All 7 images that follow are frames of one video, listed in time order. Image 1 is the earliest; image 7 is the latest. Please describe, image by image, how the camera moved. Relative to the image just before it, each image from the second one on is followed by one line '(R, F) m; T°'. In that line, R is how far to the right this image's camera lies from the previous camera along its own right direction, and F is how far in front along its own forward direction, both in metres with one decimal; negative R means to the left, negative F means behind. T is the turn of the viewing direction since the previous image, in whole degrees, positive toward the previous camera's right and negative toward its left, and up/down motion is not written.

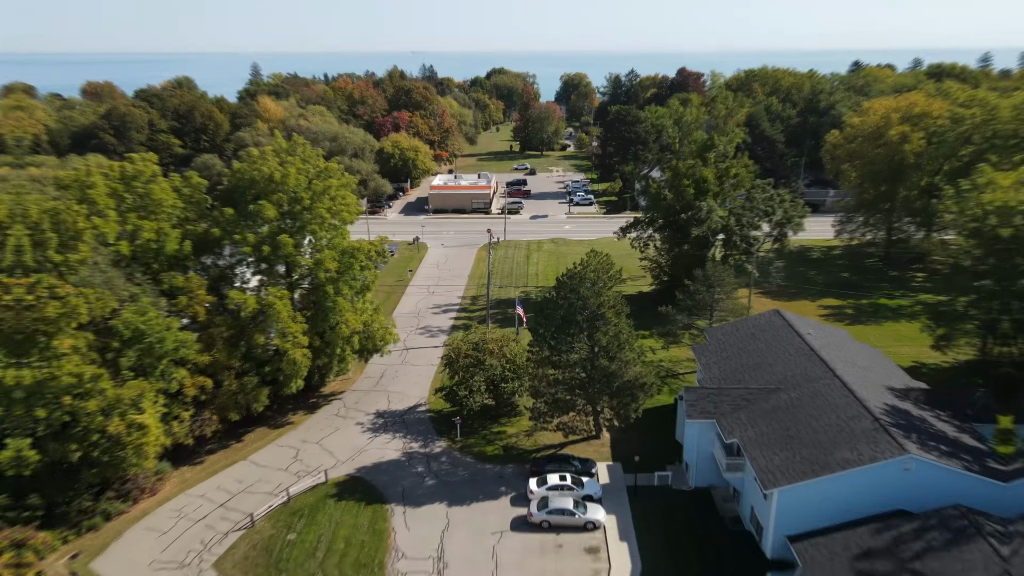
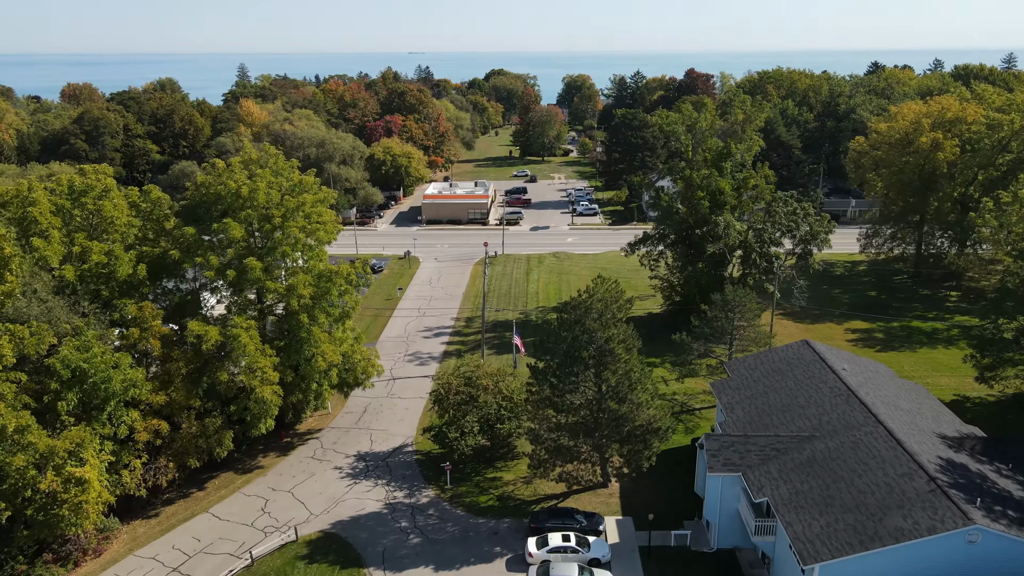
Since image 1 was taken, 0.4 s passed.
(+0.2, +3.2) m; 0°
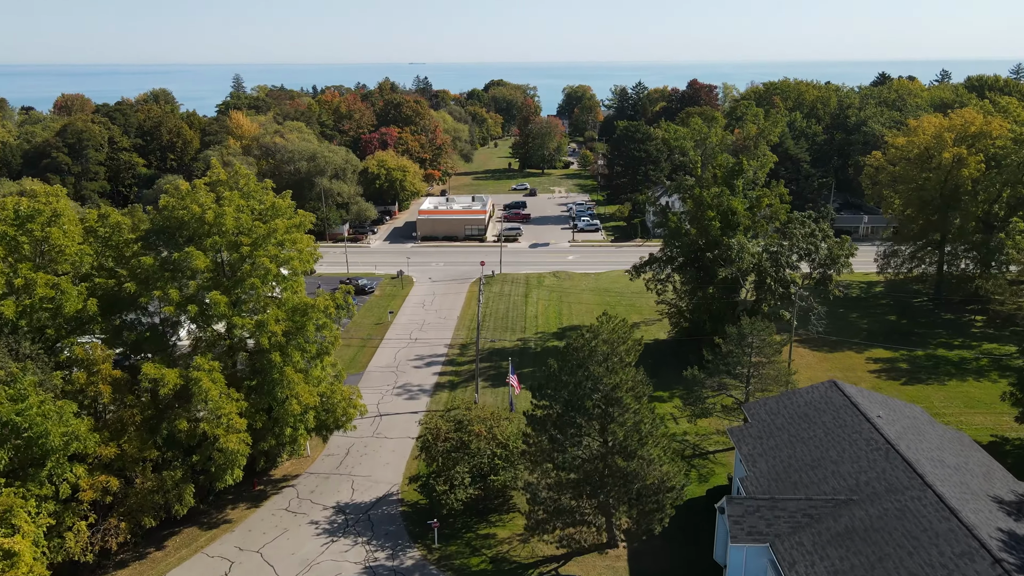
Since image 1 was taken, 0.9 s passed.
(+0.2, +2.6) m; 0°
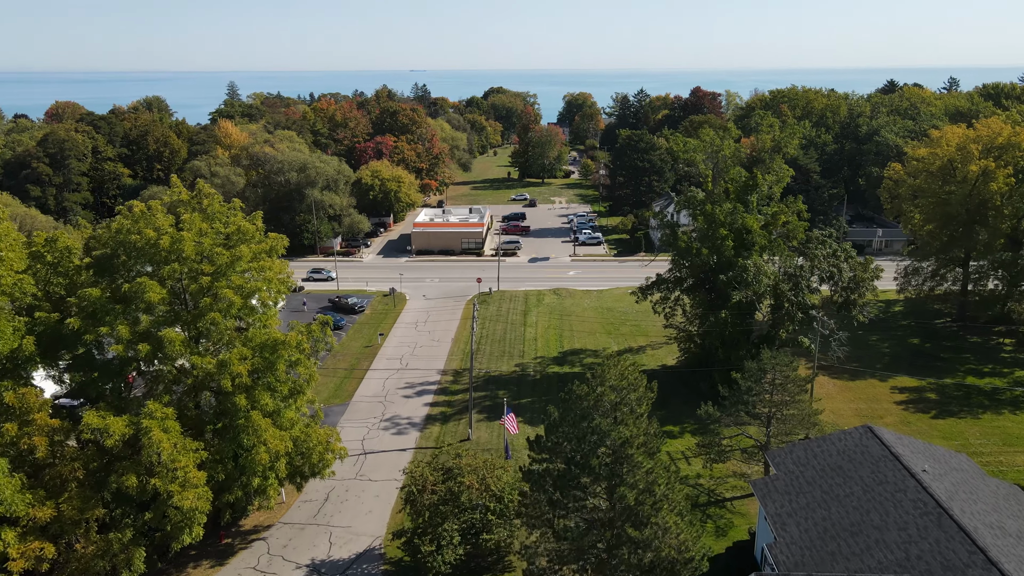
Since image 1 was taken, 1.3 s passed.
(+0.1, +2.6) m; 0°
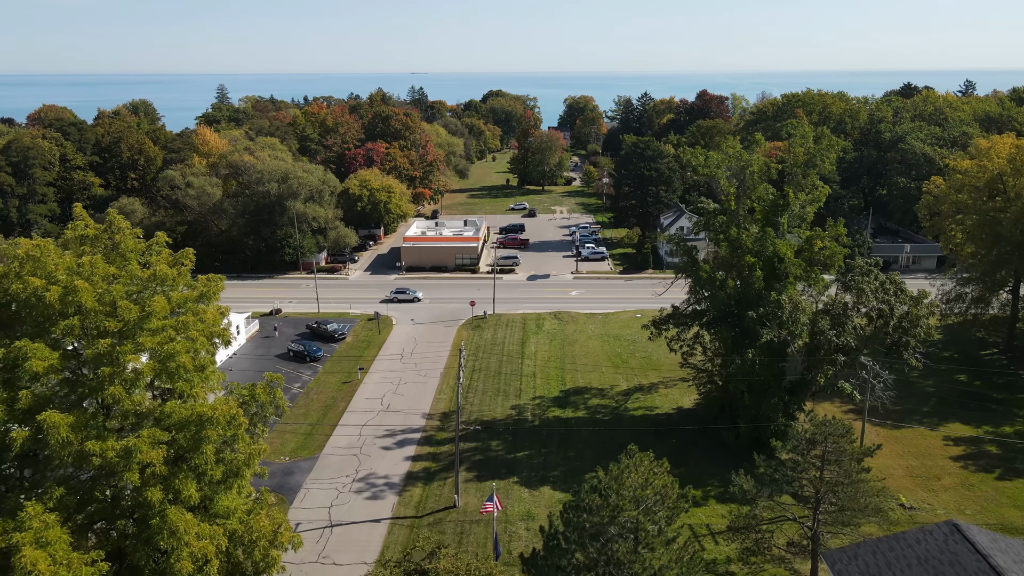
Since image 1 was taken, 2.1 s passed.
(+0.2, +4.5) m; 0°
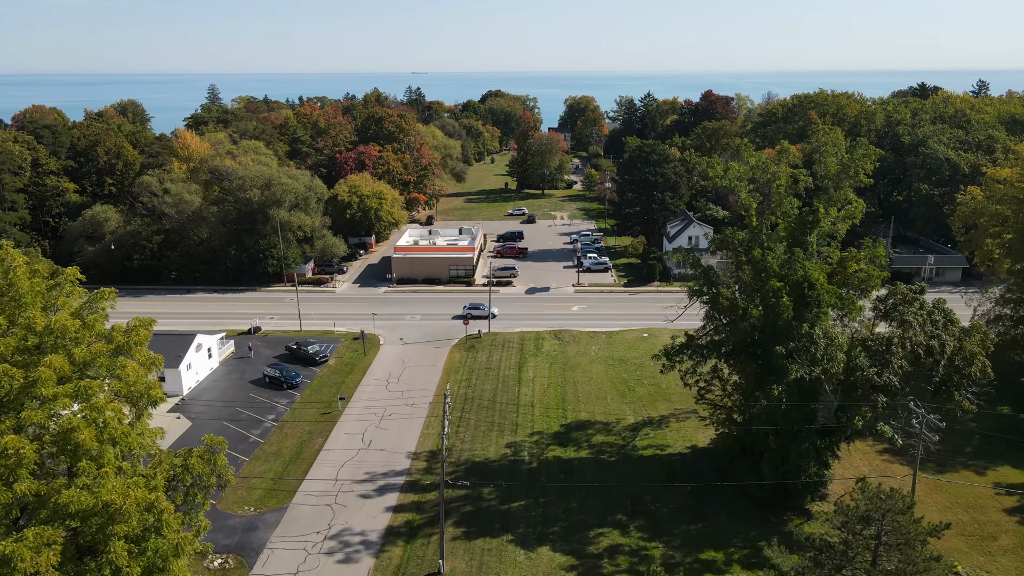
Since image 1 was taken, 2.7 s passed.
(+0.2, +3.4) m; 0°
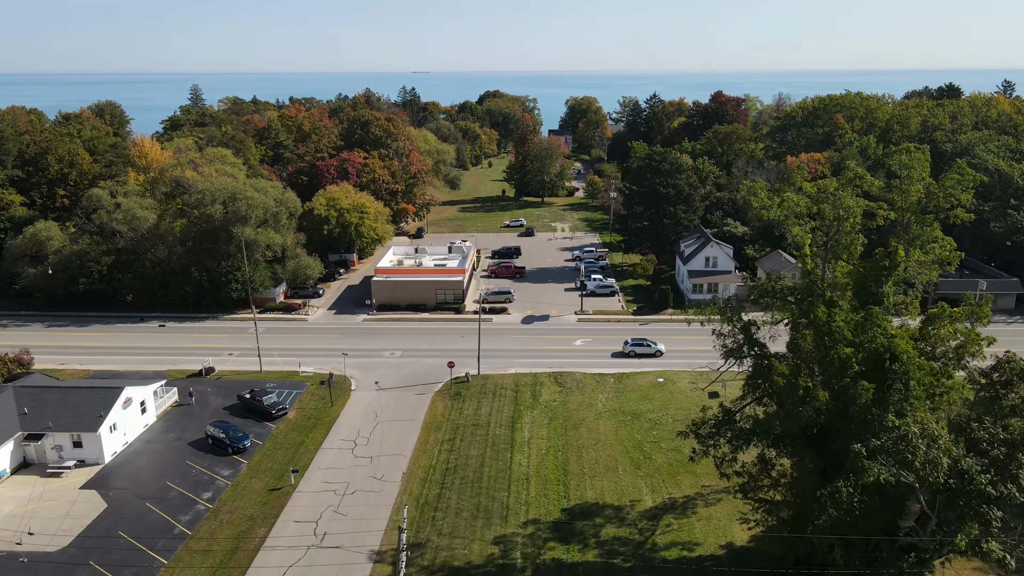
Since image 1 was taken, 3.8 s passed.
(+0.4, +6.1) m; 0°
